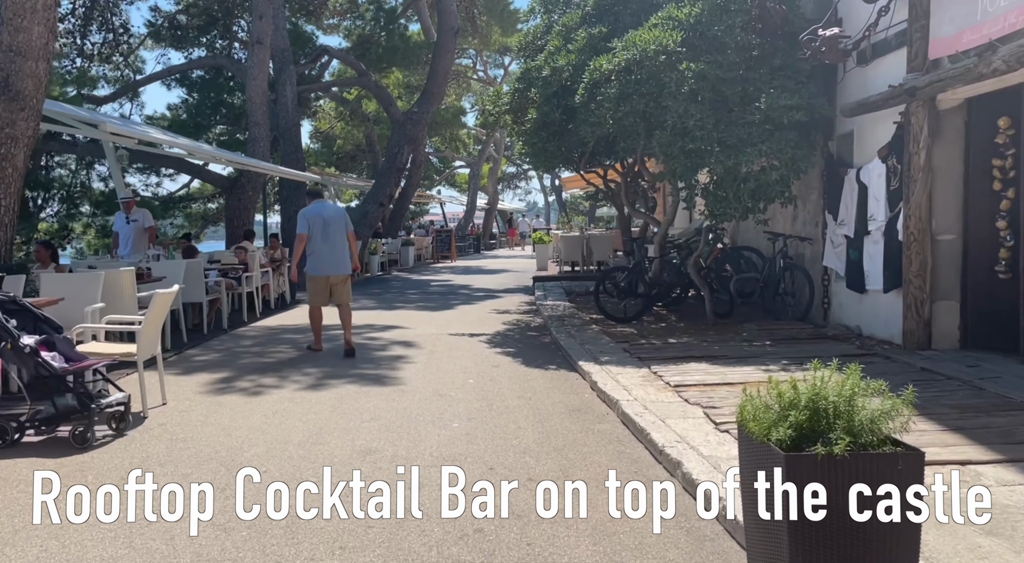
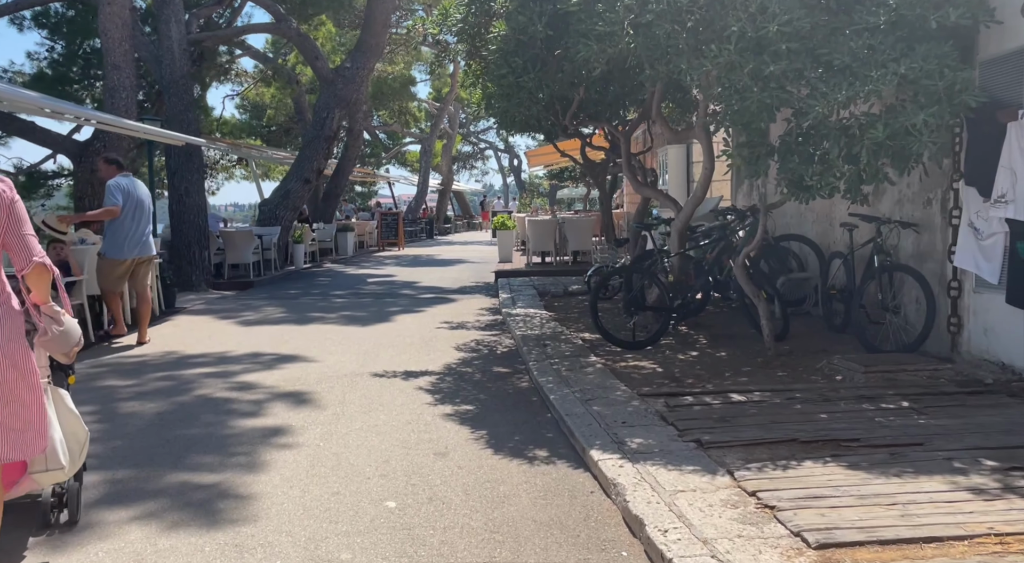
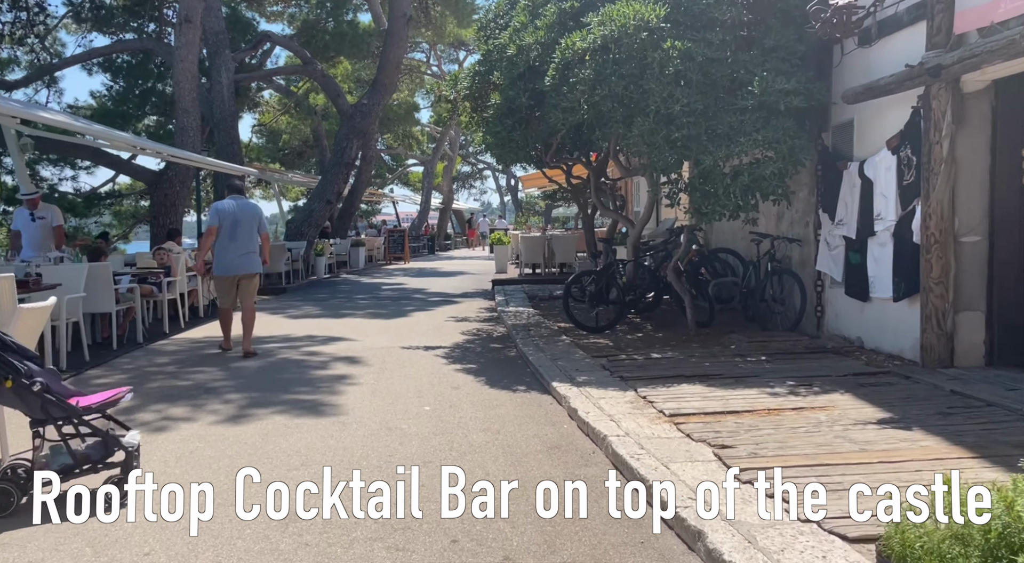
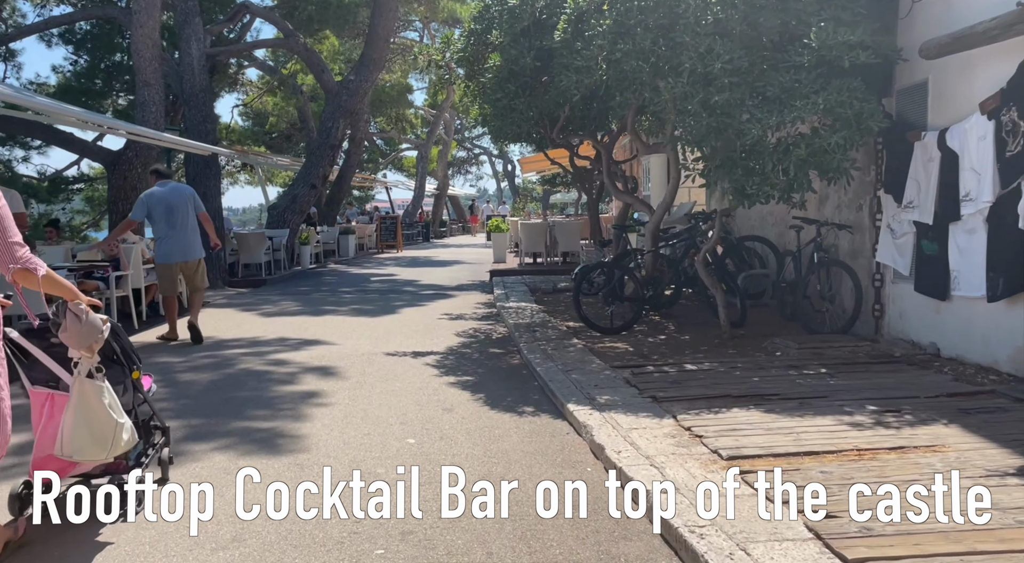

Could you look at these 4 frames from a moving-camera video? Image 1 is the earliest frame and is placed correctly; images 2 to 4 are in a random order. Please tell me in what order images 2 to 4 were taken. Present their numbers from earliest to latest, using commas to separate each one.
3, 4, 2
